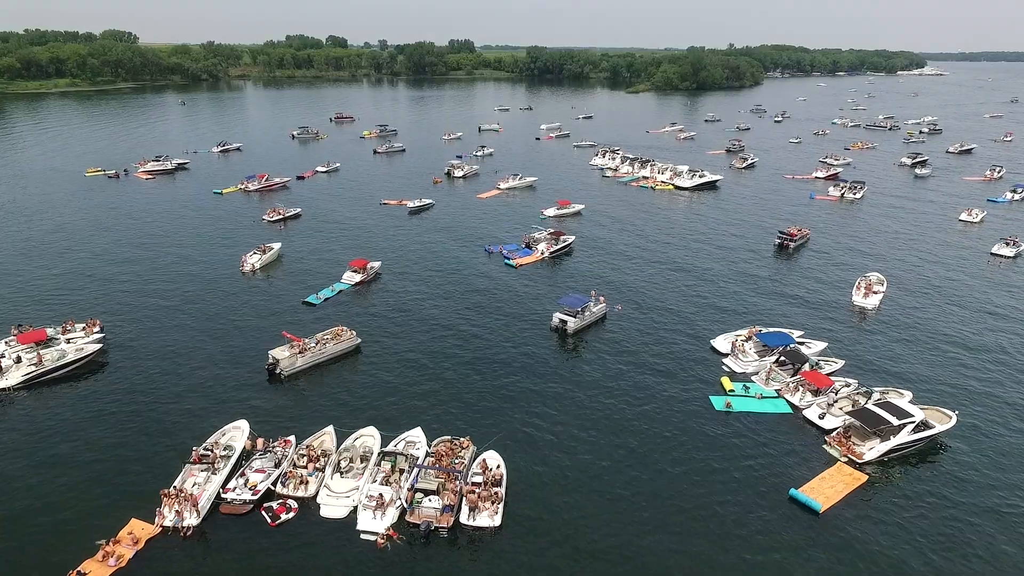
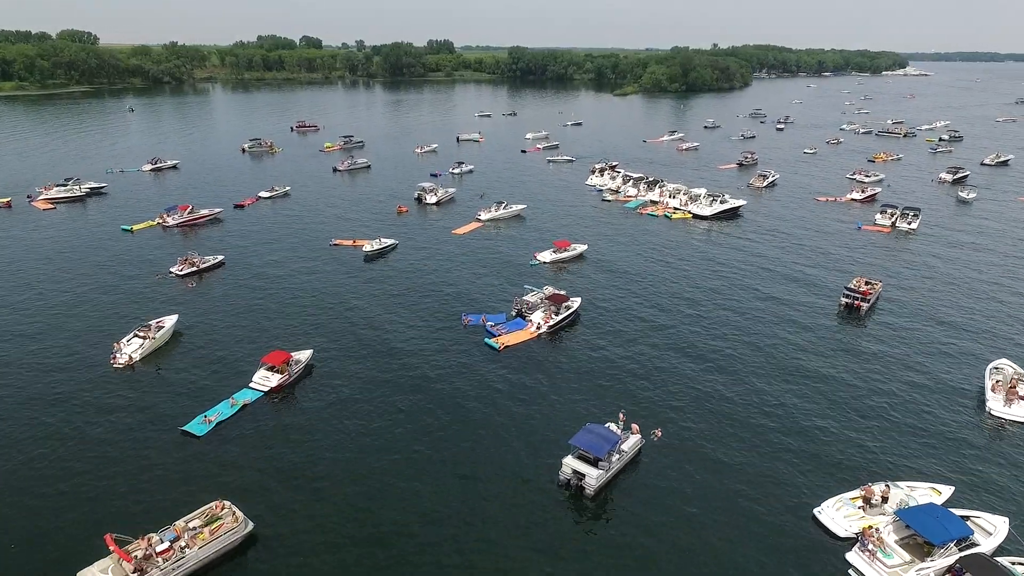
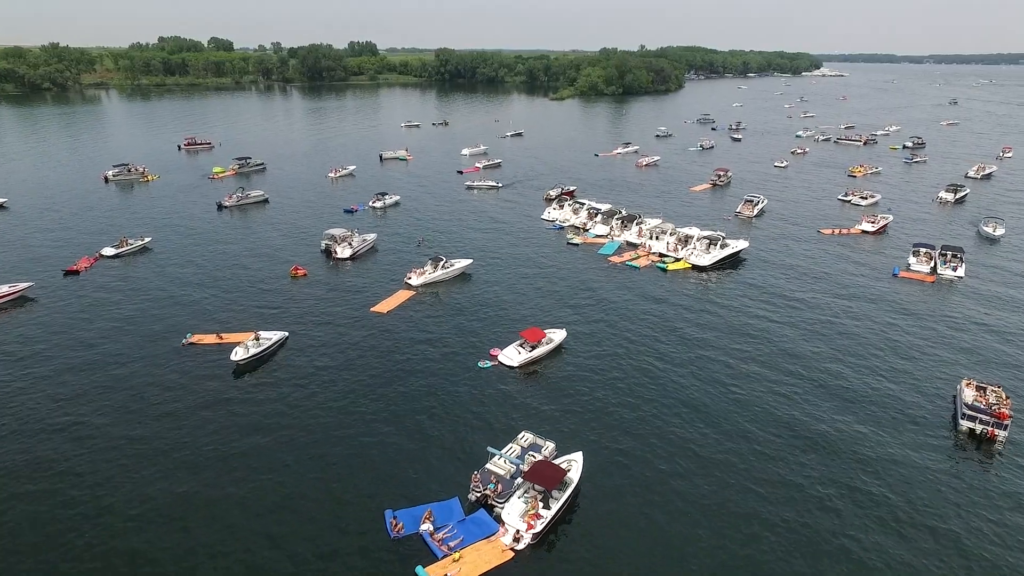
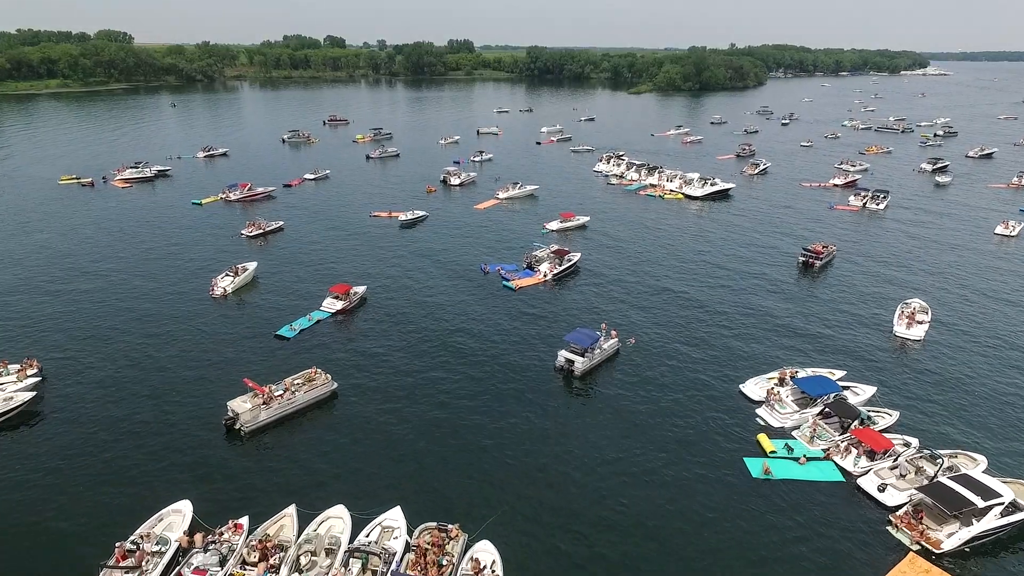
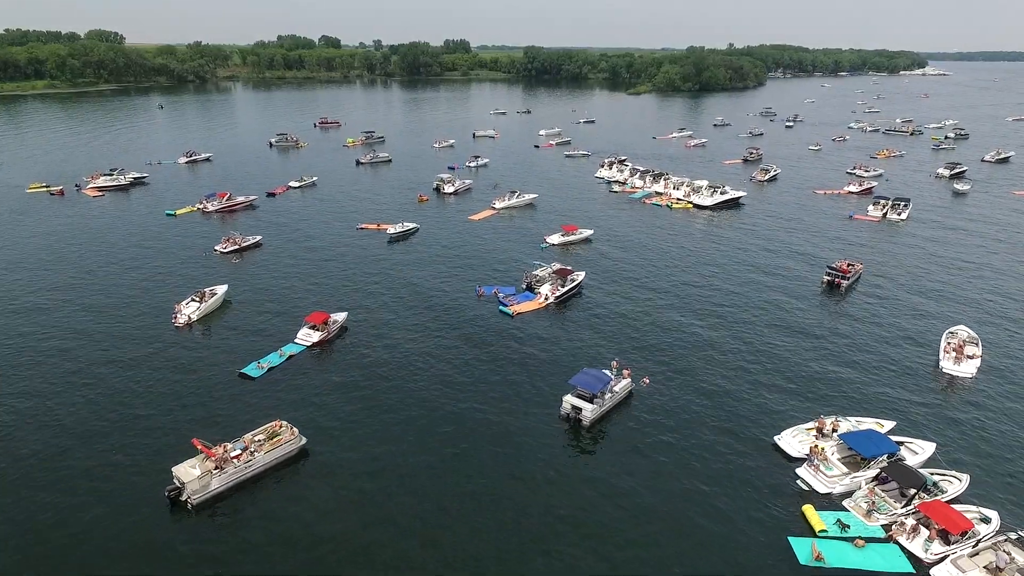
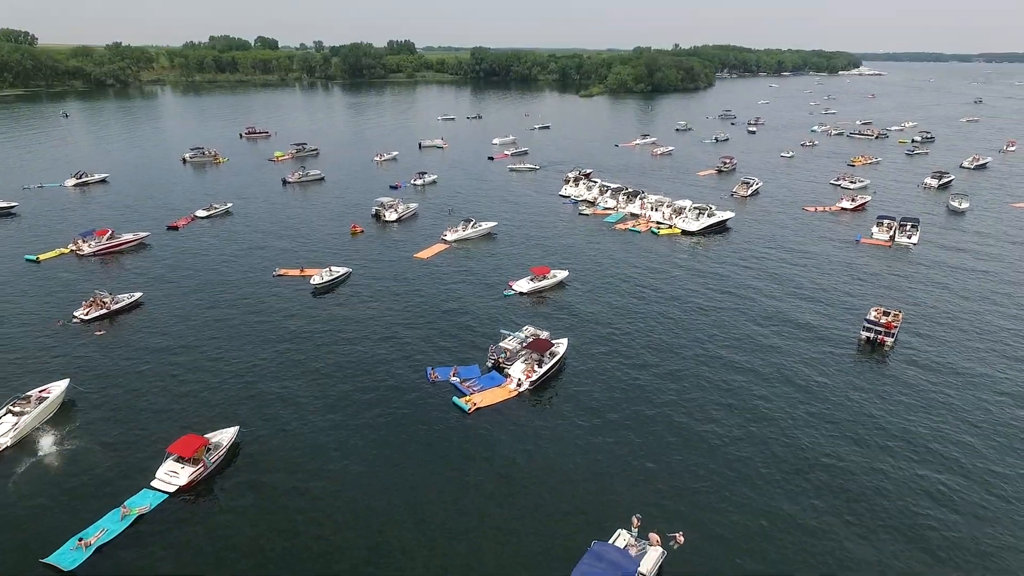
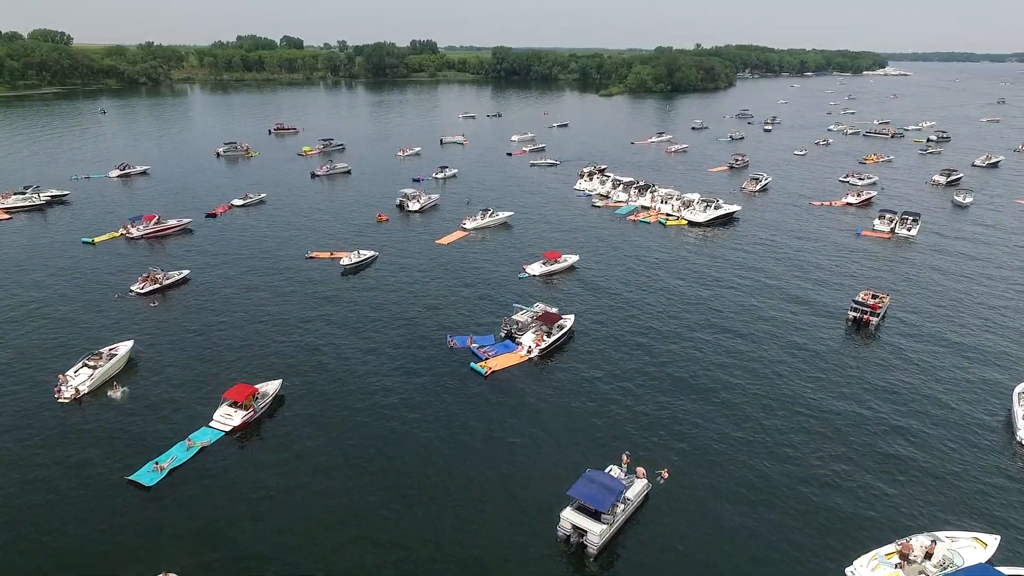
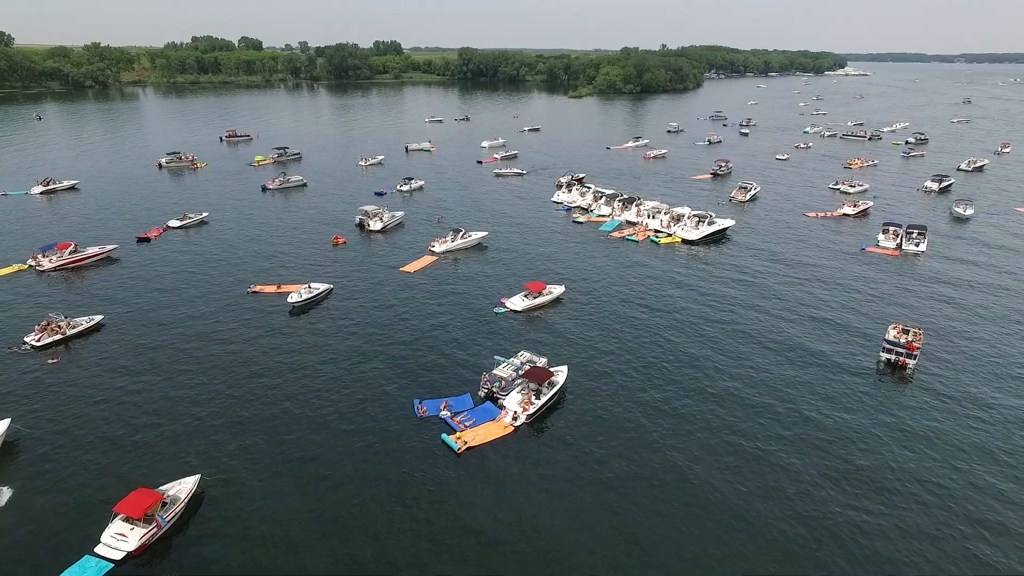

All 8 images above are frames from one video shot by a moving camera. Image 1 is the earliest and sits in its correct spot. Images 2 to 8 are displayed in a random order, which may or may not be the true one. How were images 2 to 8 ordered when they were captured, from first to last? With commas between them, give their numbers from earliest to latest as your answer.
4, 5, 2, 7, 6, 8, 3
